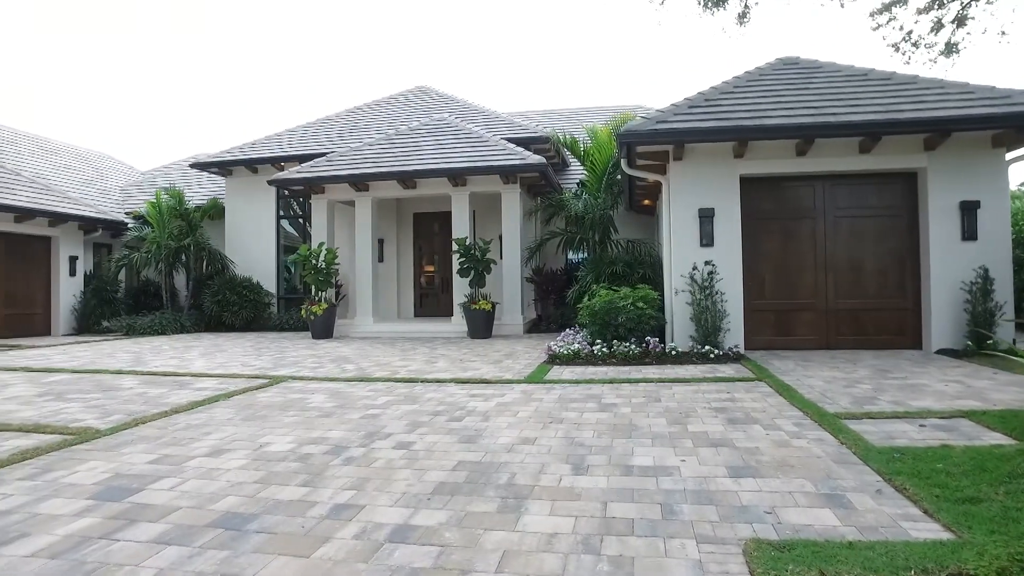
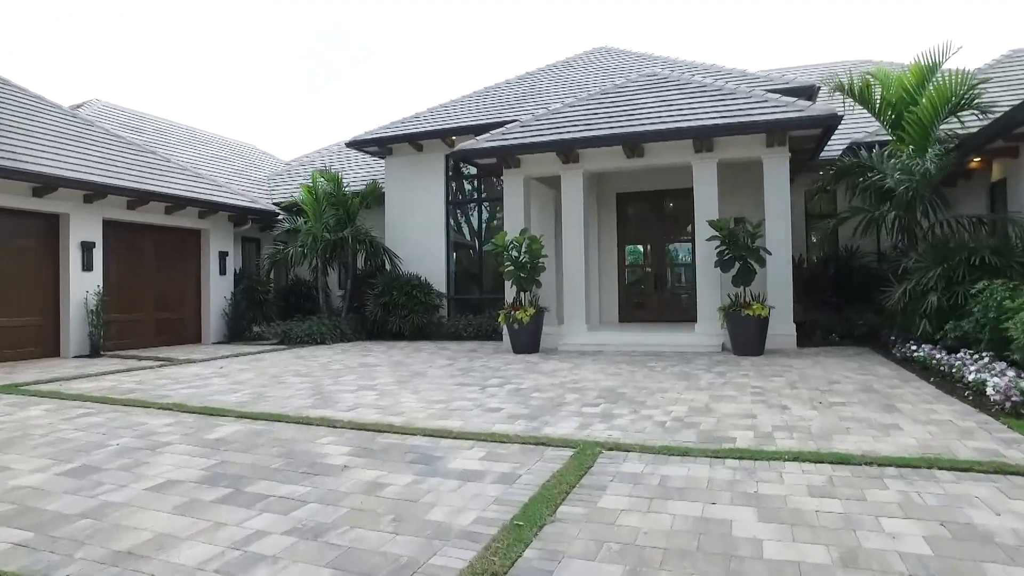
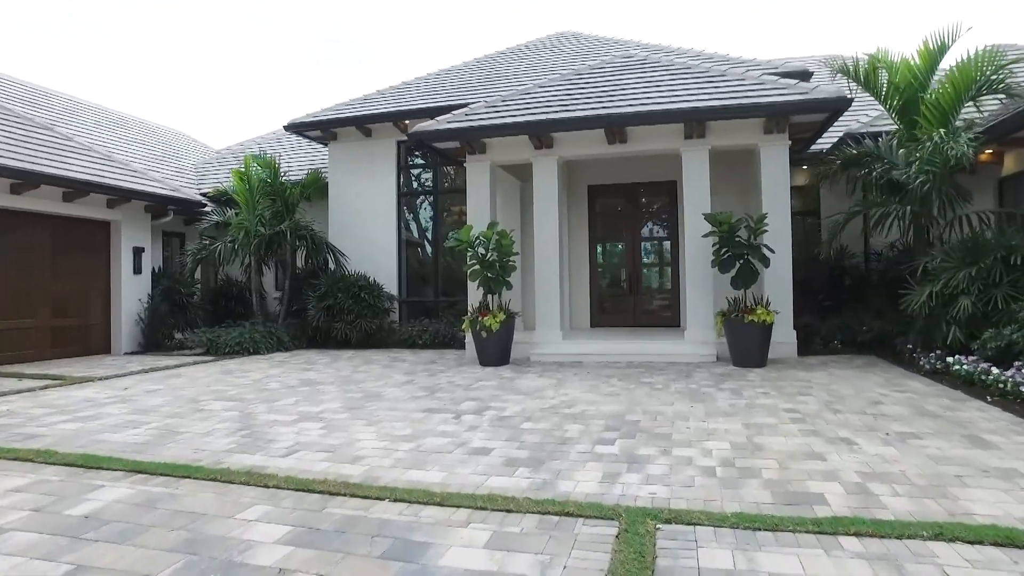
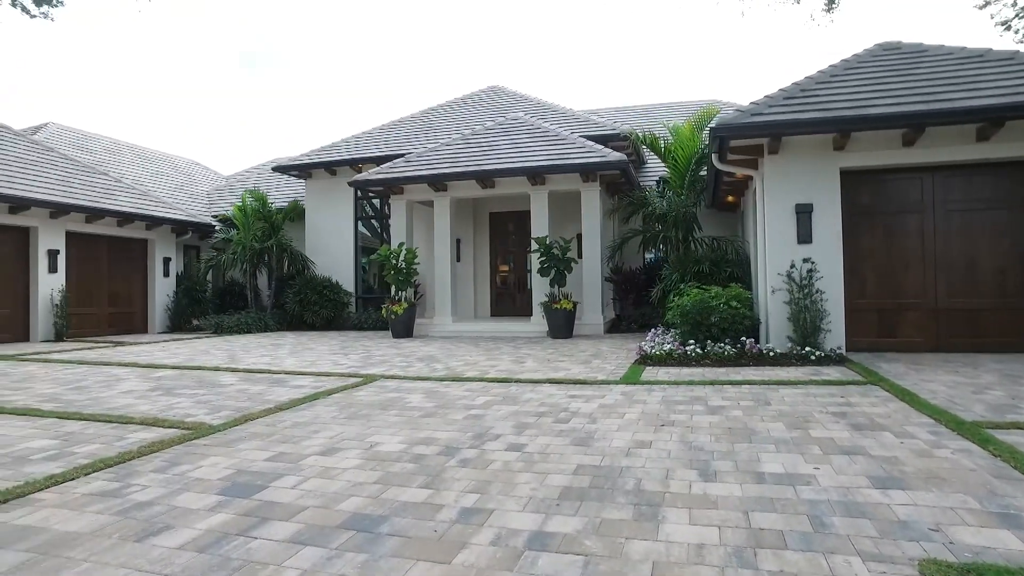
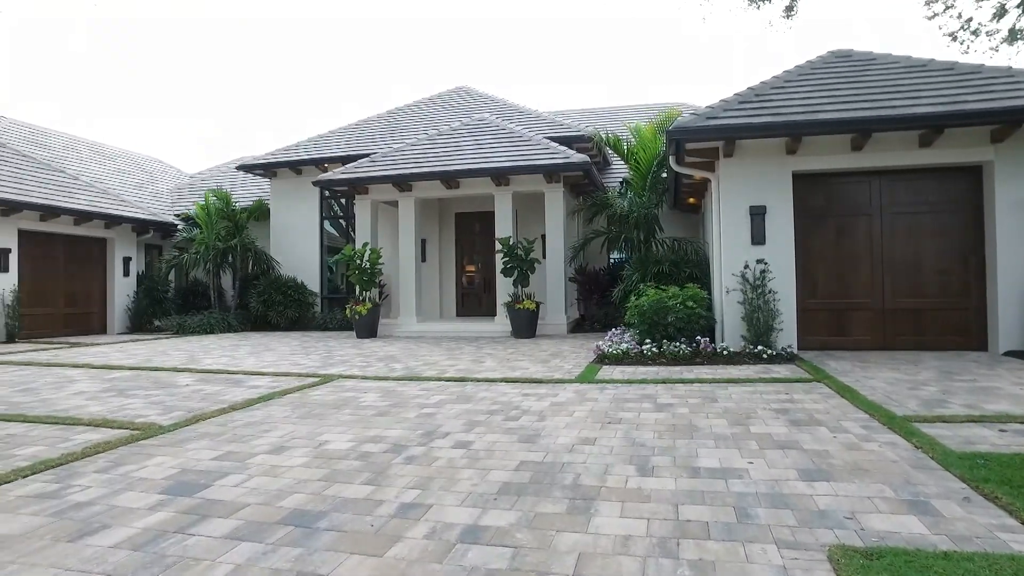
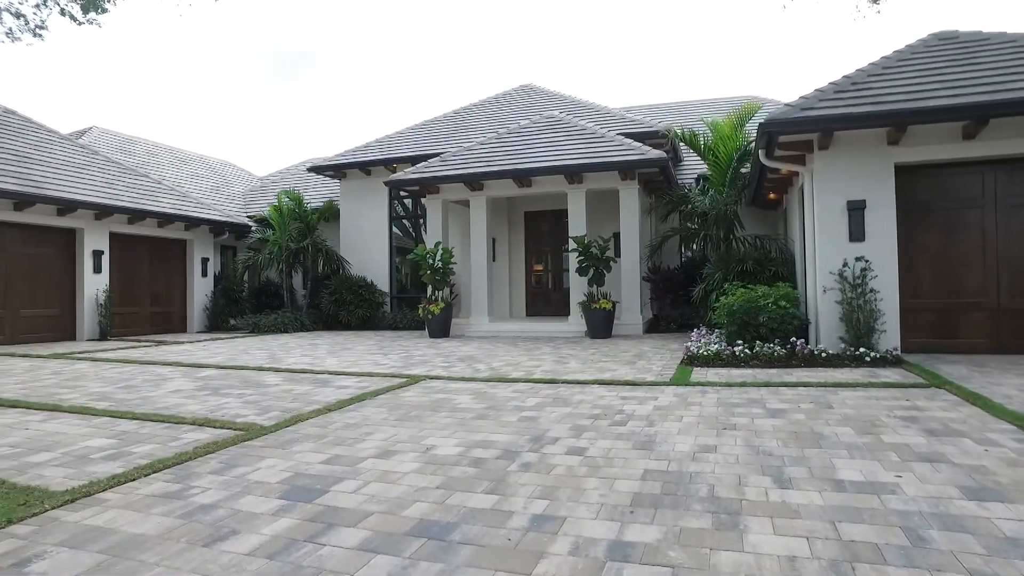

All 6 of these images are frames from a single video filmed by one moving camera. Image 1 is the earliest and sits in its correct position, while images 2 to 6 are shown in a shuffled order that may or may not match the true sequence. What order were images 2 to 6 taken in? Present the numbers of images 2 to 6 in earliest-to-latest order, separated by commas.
5, 4, 6, 2, 3
